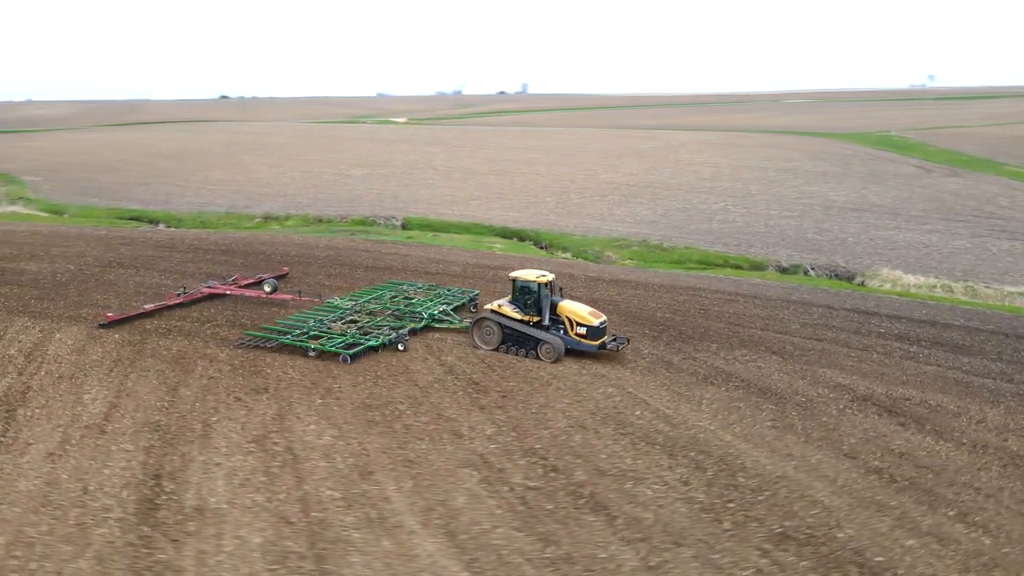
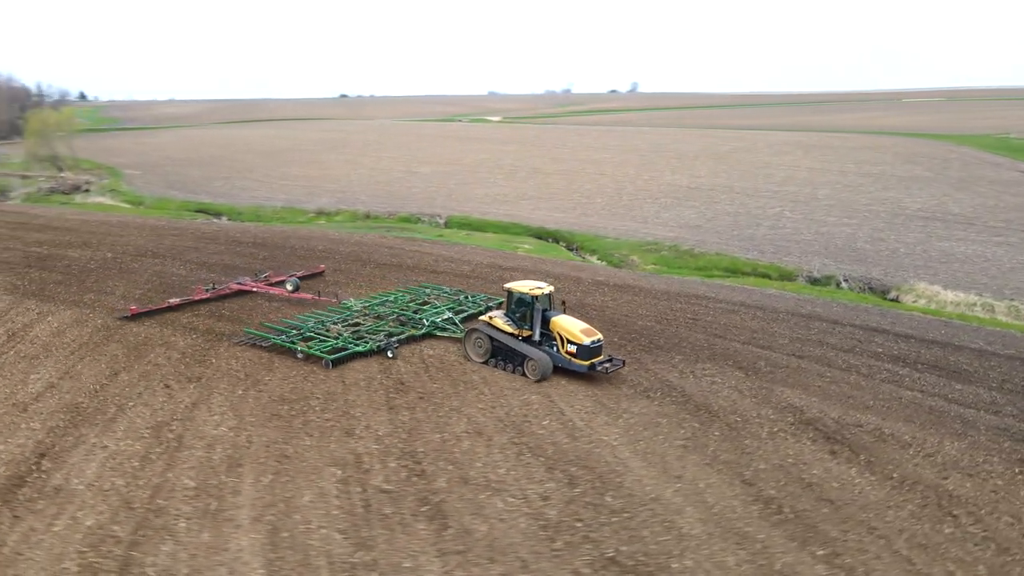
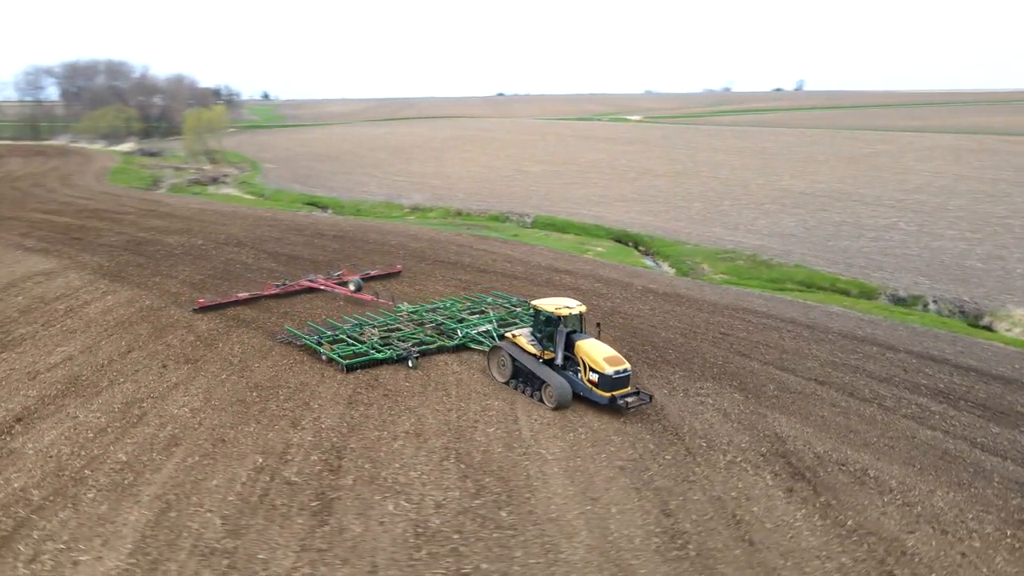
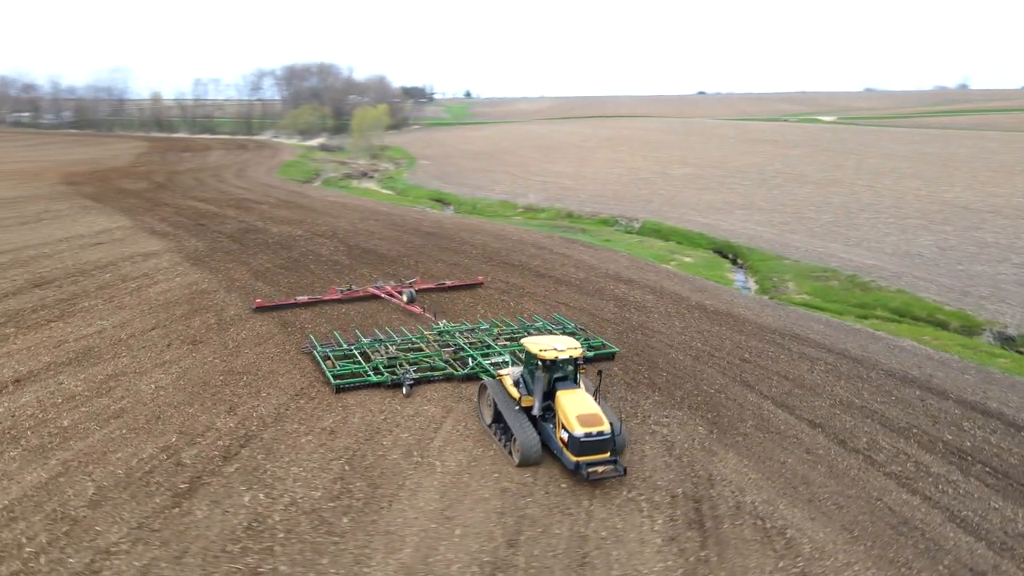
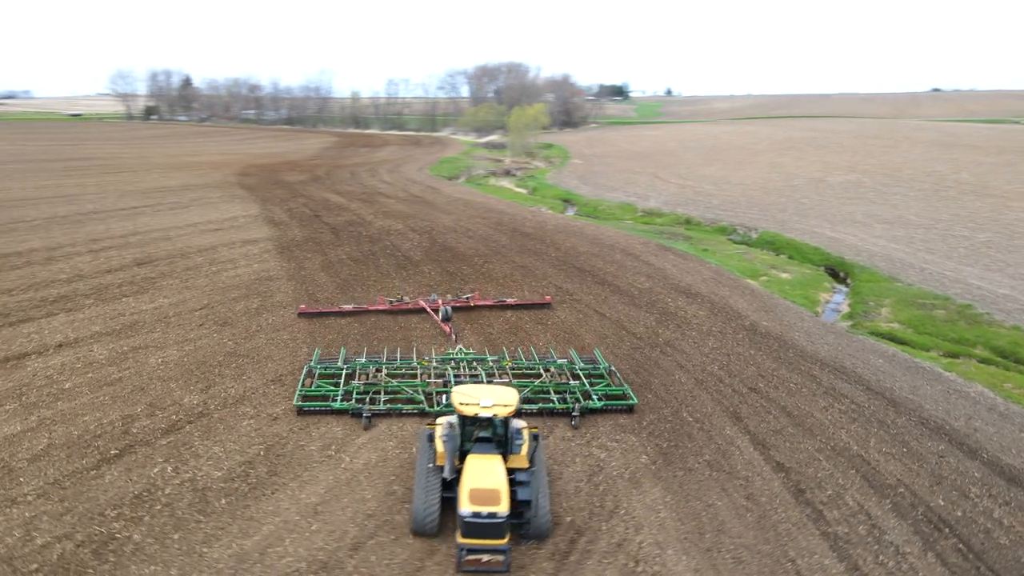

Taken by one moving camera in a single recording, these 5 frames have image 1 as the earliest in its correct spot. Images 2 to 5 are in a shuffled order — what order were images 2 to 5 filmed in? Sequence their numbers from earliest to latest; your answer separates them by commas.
2, 3, 4, 5
